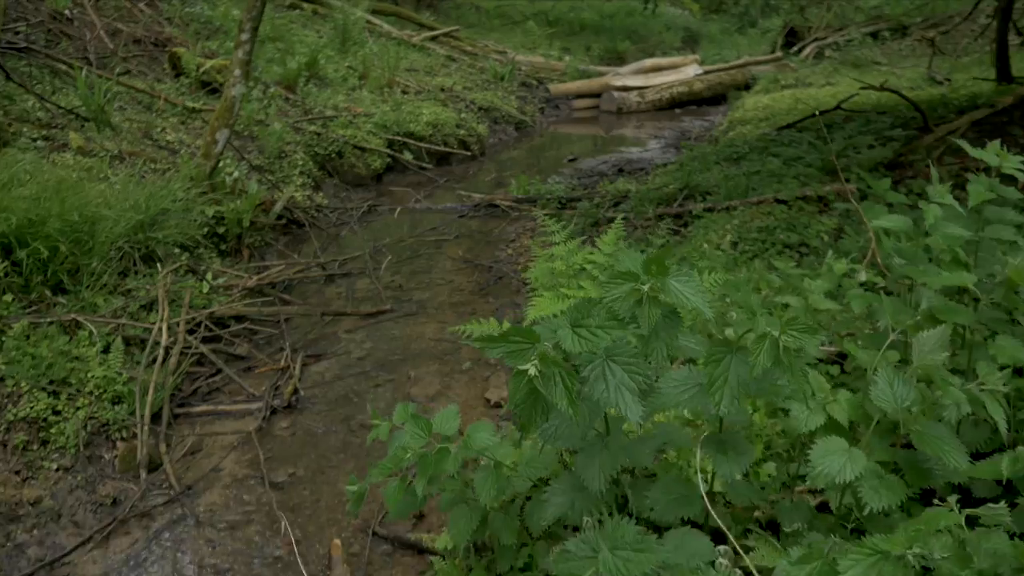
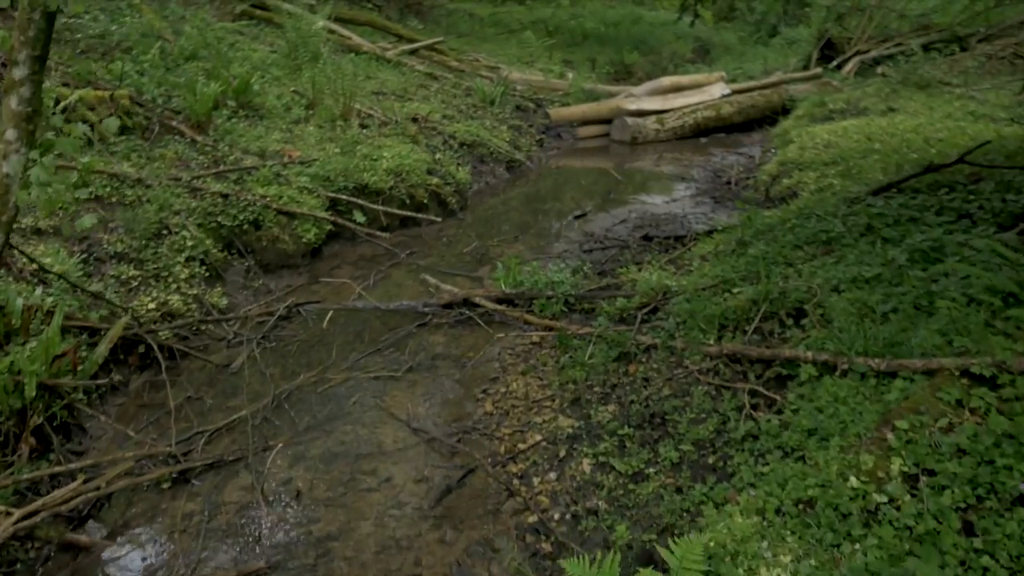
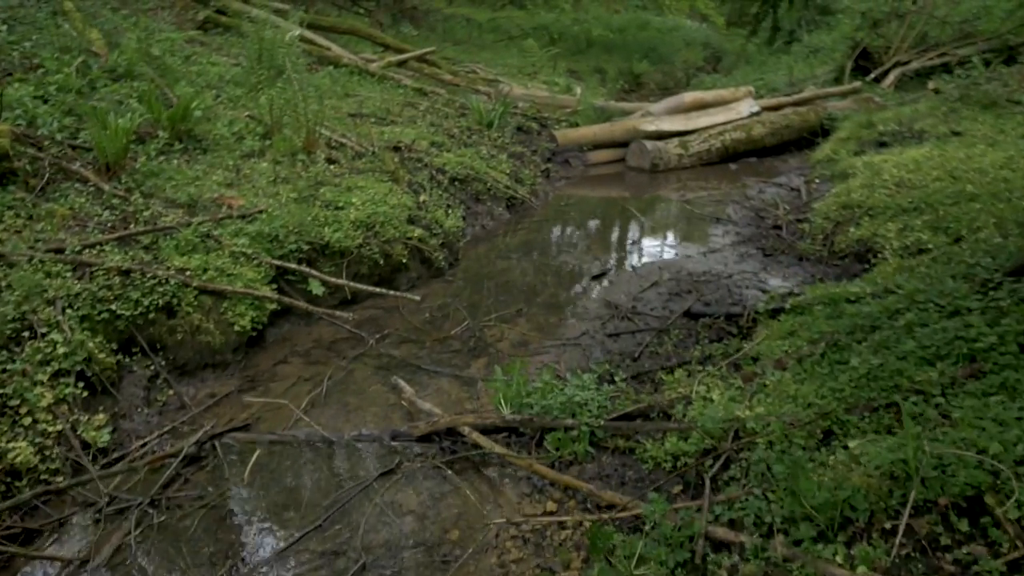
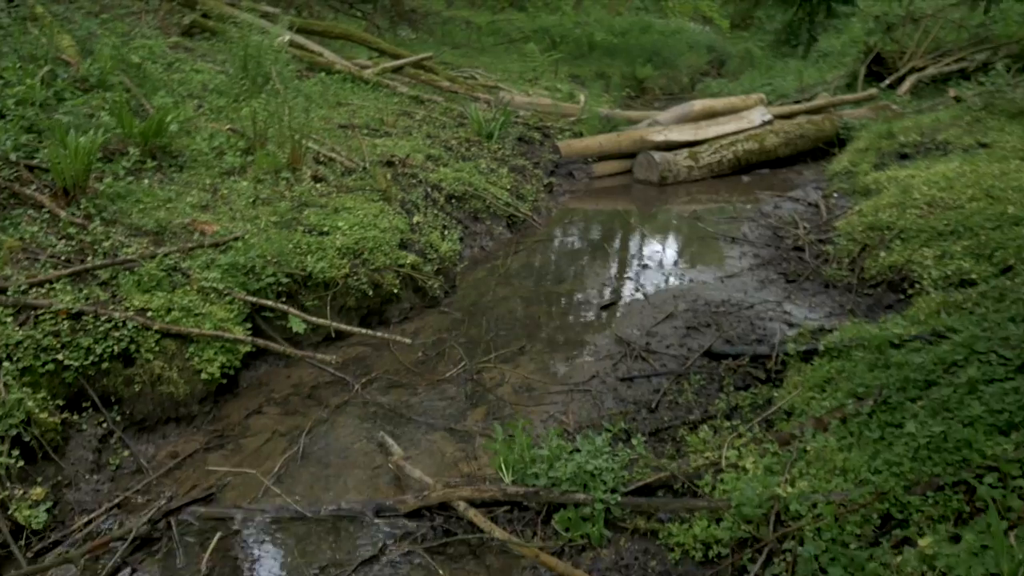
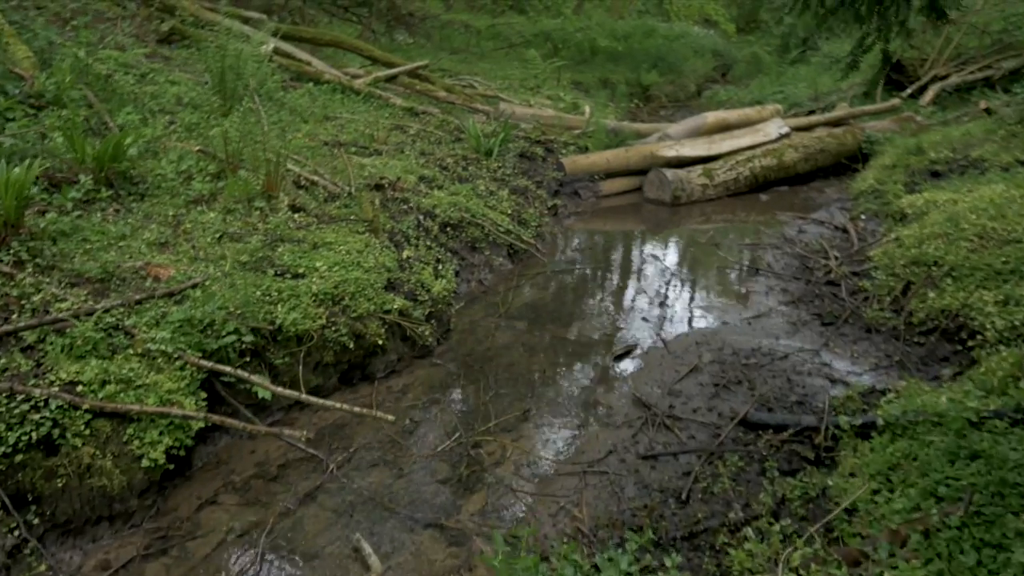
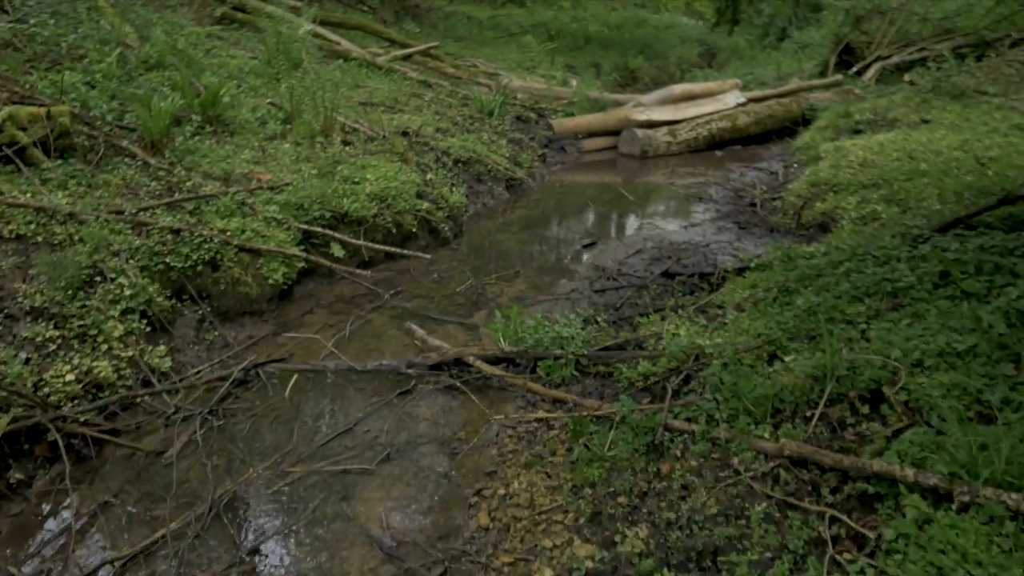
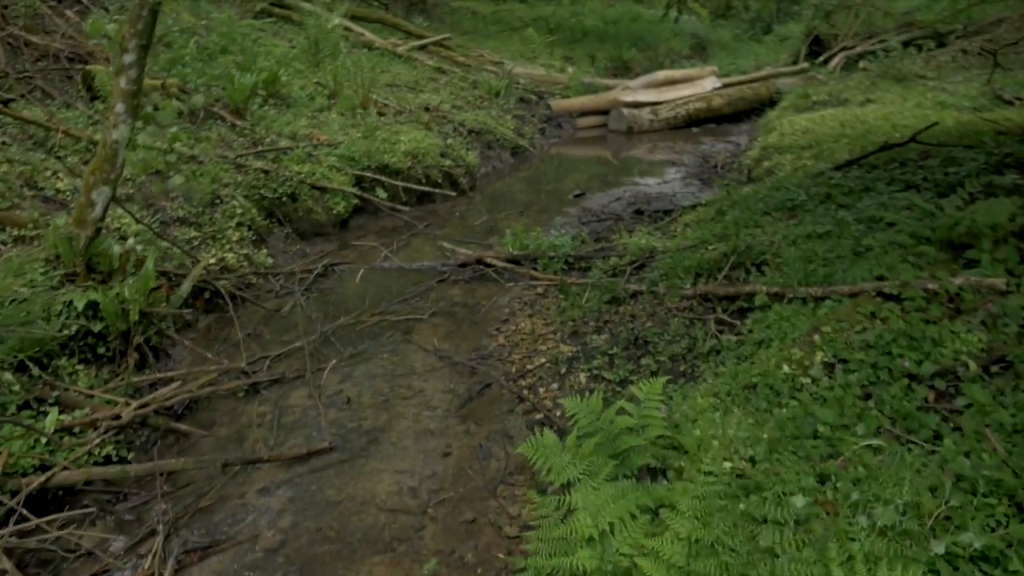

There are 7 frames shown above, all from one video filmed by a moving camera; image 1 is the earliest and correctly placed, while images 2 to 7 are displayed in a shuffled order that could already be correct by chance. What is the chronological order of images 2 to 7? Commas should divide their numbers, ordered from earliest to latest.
7, 2, 6, 3, 4, 5
